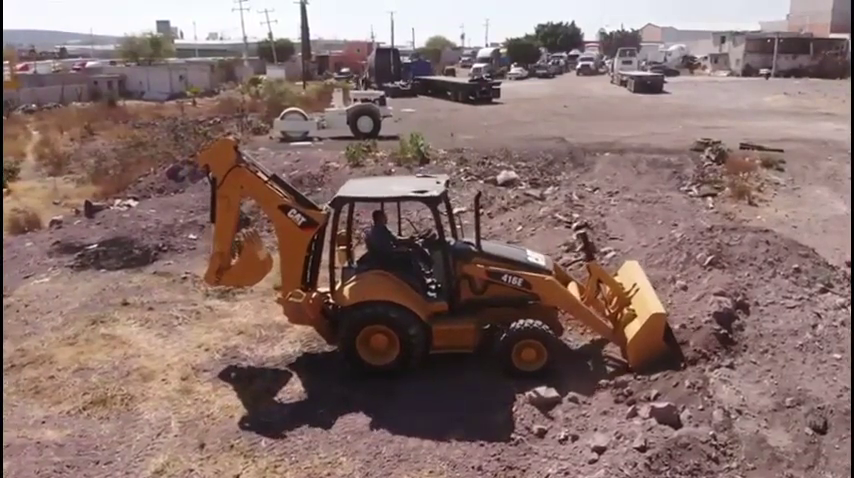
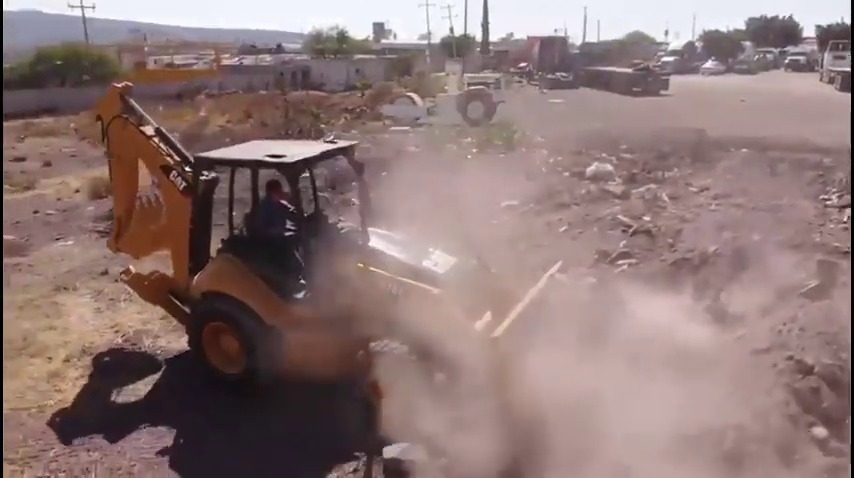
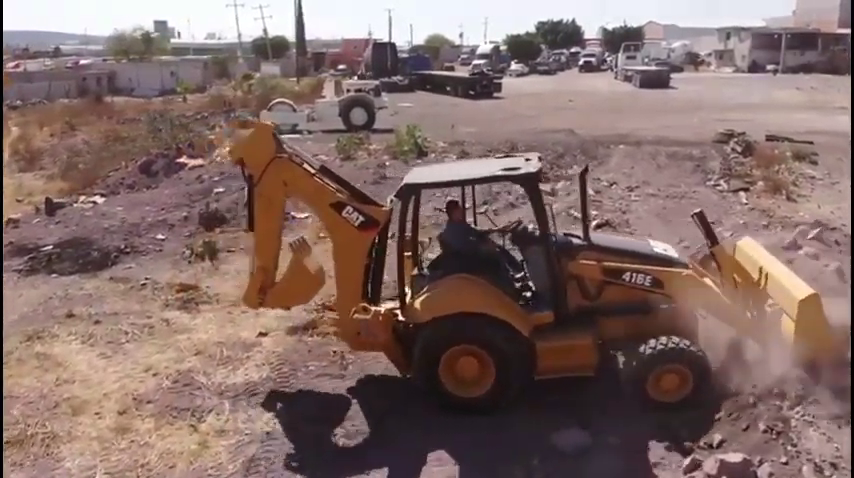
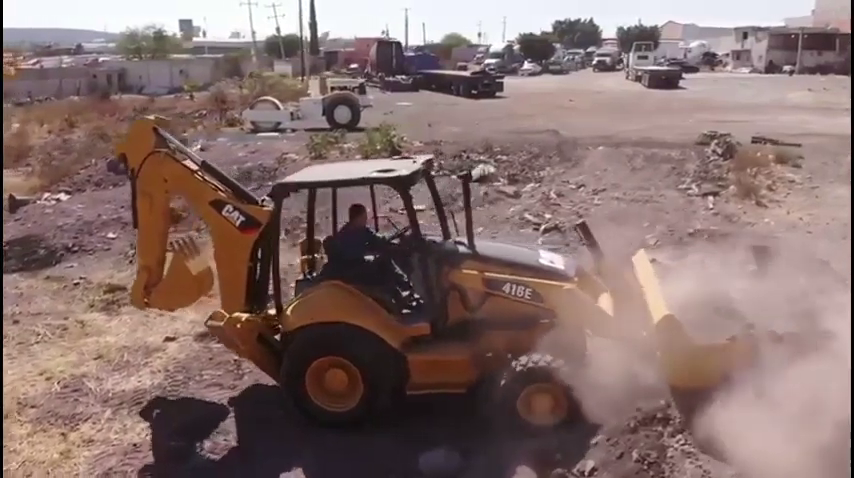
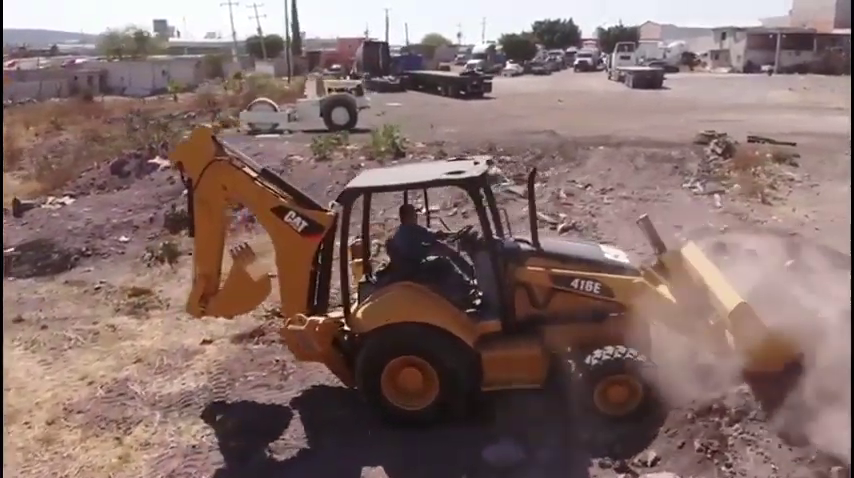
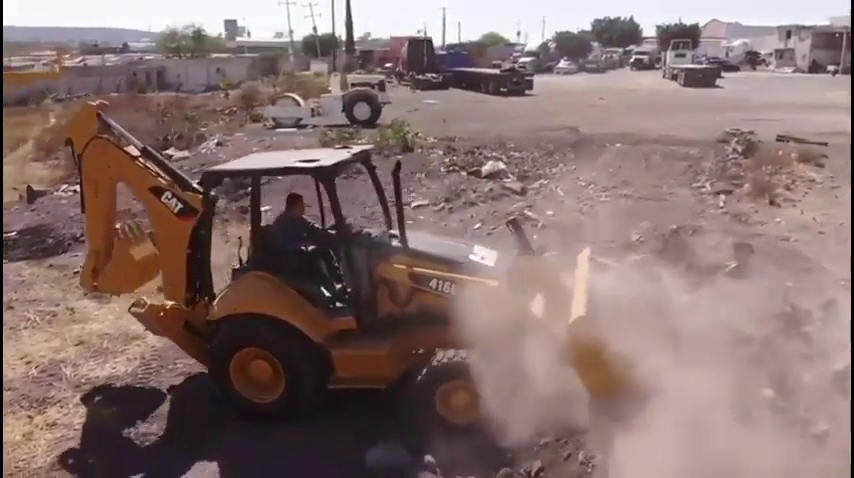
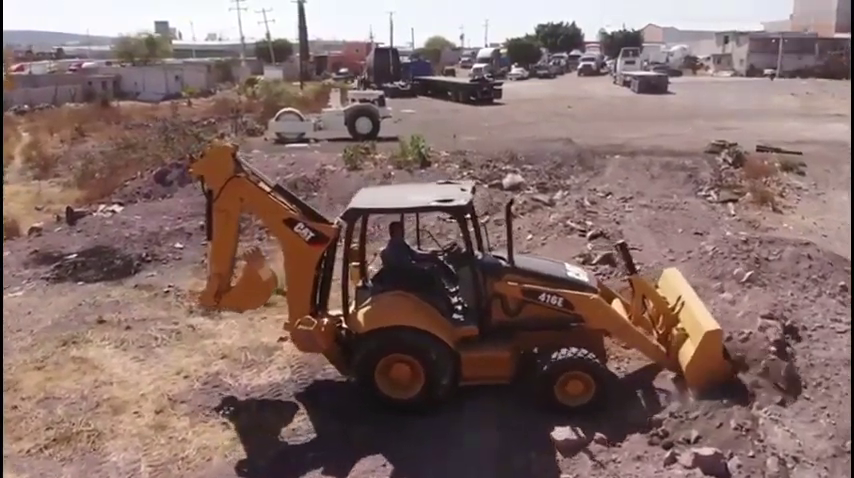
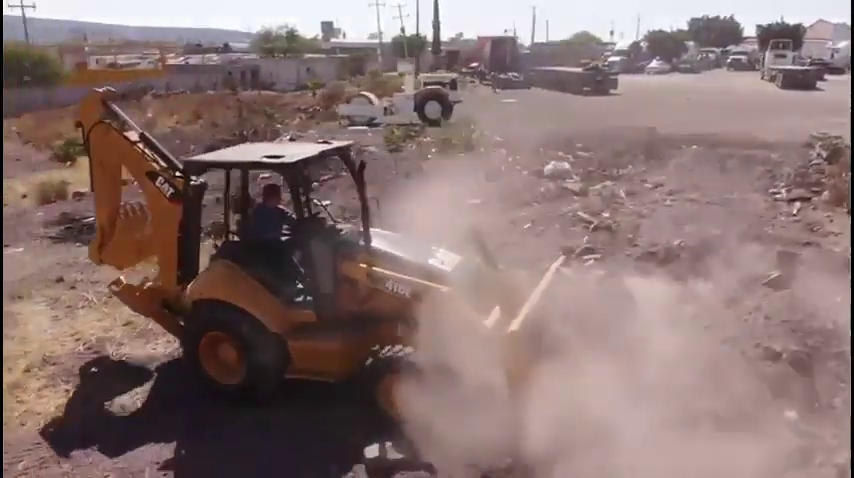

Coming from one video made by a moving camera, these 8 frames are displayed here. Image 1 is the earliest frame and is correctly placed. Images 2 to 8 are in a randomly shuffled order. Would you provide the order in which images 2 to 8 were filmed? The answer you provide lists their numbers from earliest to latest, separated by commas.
7, 3, 5, 4, 6, 8, 2
